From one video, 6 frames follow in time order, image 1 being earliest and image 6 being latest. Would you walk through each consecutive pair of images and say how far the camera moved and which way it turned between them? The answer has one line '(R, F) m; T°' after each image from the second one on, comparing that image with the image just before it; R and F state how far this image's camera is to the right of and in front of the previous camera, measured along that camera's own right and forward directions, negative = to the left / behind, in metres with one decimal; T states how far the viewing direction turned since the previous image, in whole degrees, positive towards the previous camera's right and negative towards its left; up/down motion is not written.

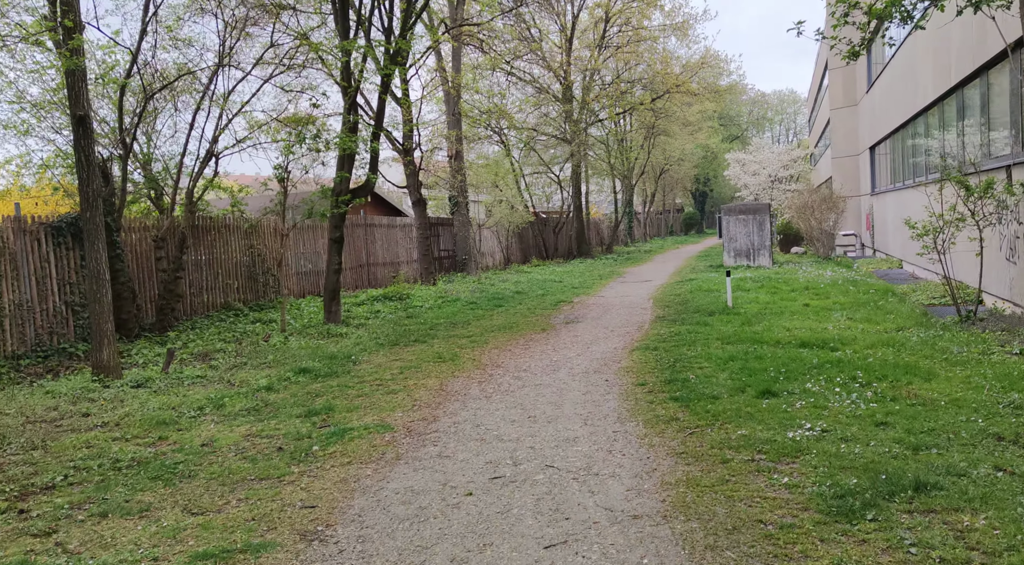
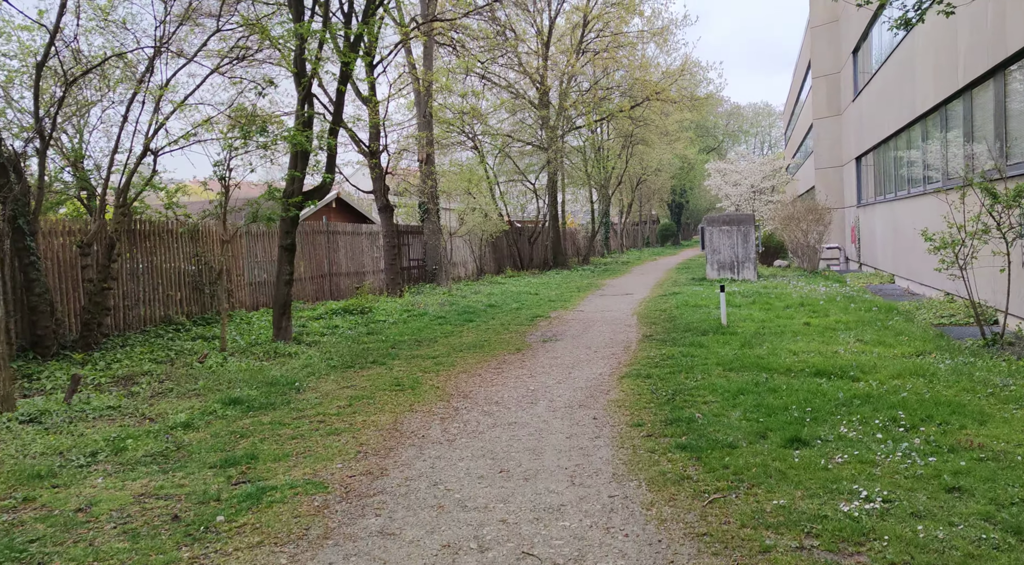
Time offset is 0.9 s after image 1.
(0.0, +1.2) m; +2°
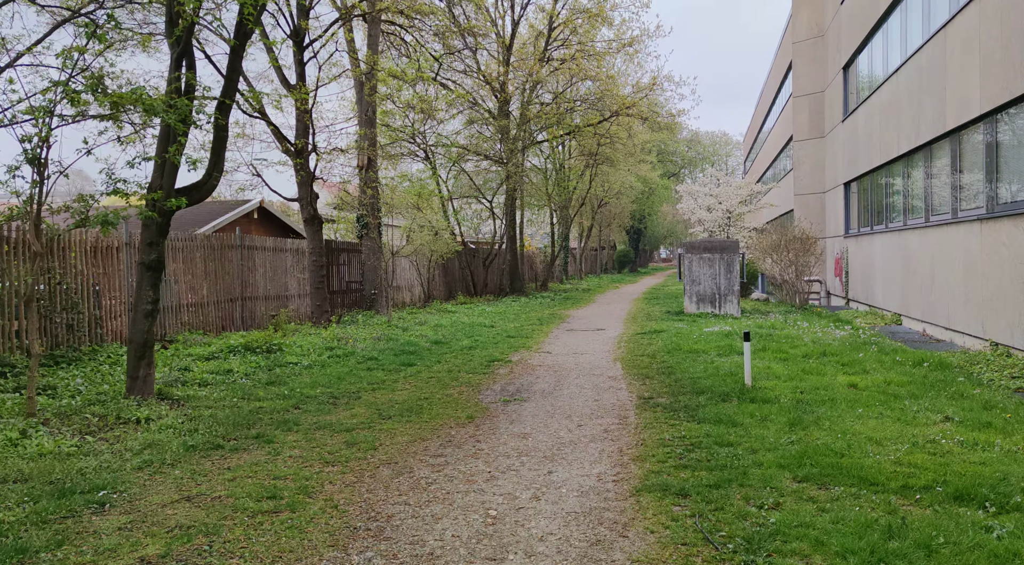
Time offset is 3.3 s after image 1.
(0.0, +2.8) m; +3°
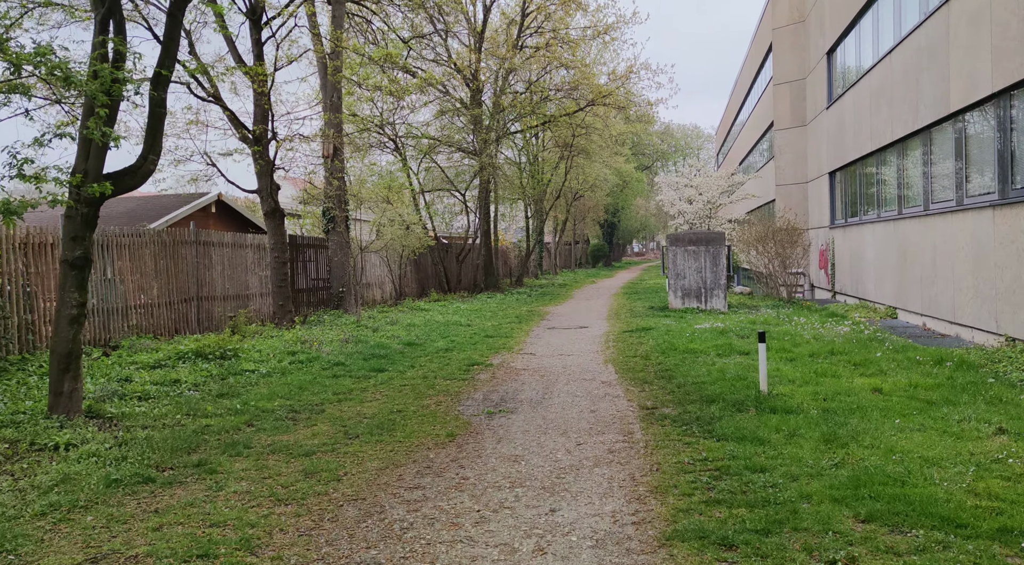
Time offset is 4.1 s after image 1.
(-0.1, +1.0) m; +2°
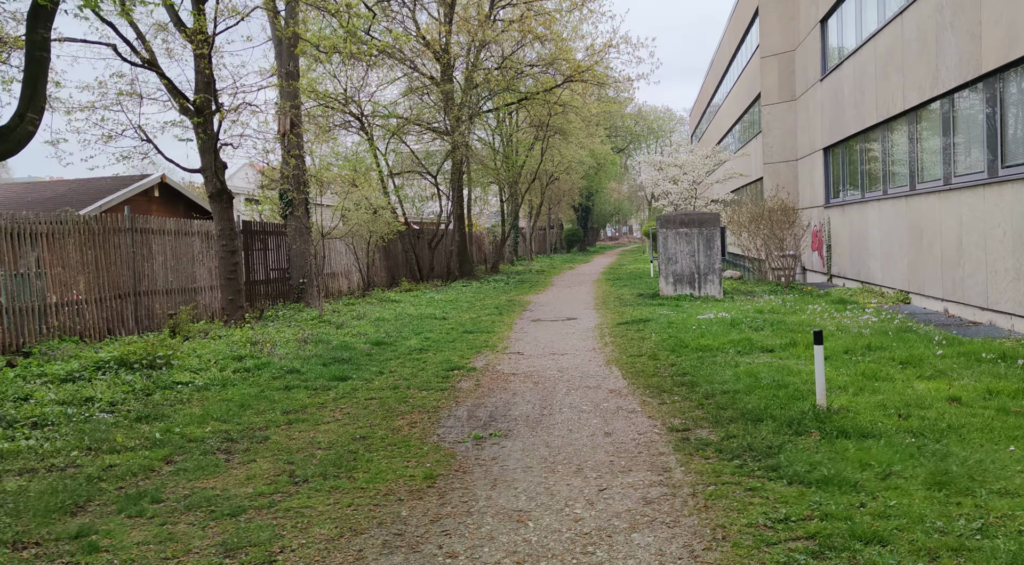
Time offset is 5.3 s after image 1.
(-0.1, +1.5) m; +2°
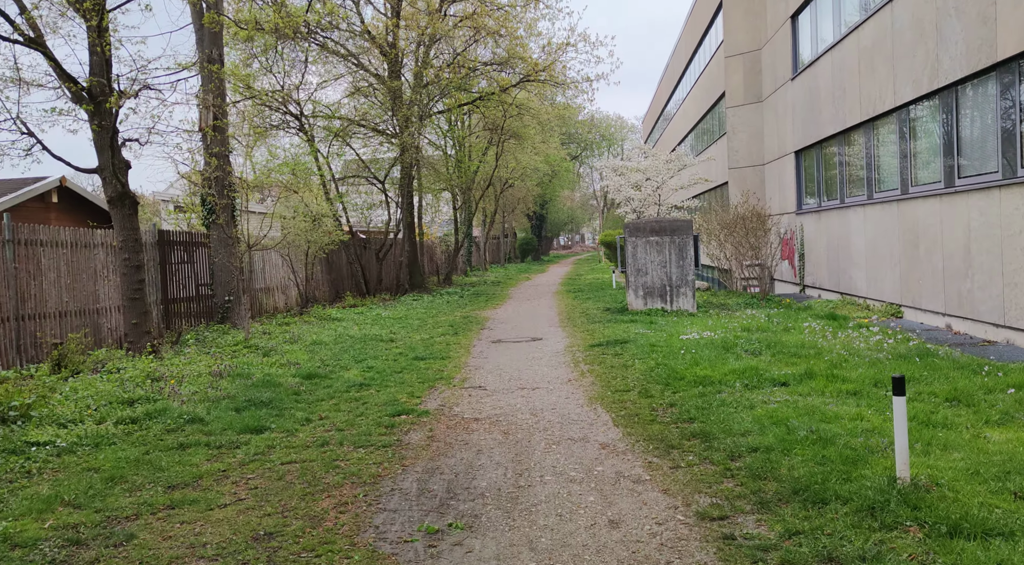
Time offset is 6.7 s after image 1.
(-0.1, +1.6) m; +4°
